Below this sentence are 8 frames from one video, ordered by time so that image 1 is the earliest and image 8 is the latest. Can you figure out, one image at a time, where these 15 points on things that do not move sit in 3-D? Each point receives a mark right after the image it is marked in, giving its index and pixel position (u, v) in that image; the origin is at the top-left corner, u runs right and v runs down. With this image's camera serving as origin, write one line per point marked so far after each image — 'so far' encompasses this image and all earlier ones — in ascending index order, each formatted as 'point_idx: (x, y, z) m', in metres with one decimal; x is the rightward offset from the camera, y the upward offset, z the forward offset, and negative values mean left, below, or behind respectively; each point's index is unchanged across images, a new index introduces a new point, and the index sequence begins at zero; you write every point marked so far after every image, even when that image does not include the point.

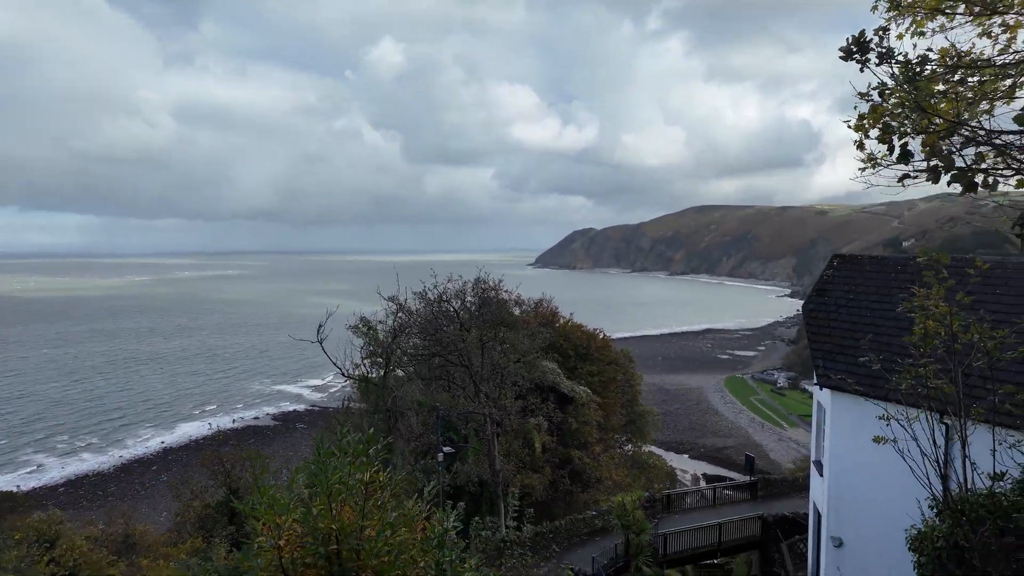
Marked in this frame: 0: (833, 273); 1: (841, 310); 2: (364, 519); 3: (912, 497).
0: (+8.2, +0.4, +14.7) m
1: (+7.8, -0.6, +13.7) m
2: (-1.4, -2.2, +5.4) m
3: (+8.0, -4.1, +11.1) m
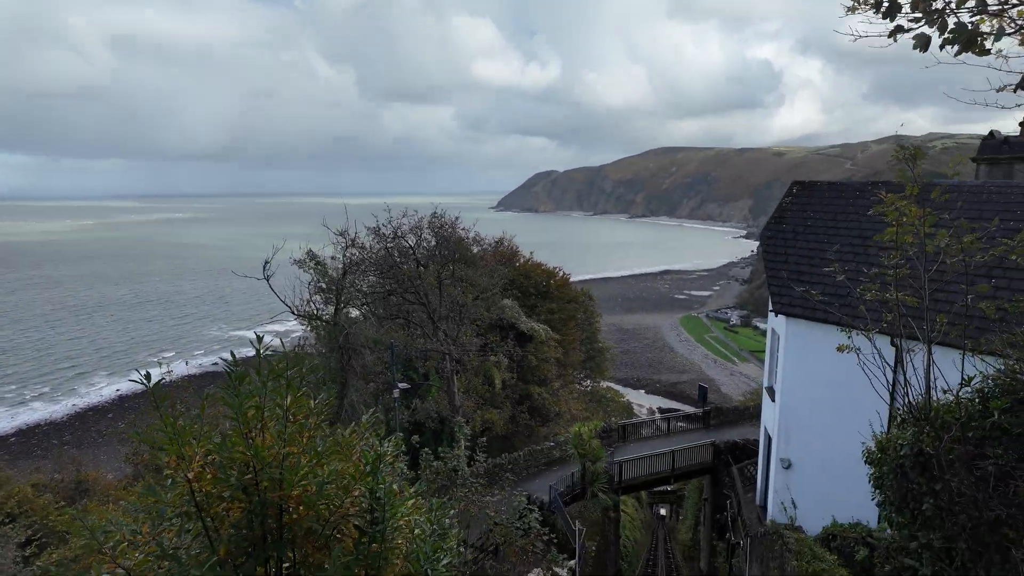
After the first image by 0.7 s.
0: (+7.1, +2.2, +14.5) m
1: (+6.7, +1.1, +13.5) m
2: (-1.9, -1.3, +4.9) m
3: (+7.1, -2.6, +11.4) m
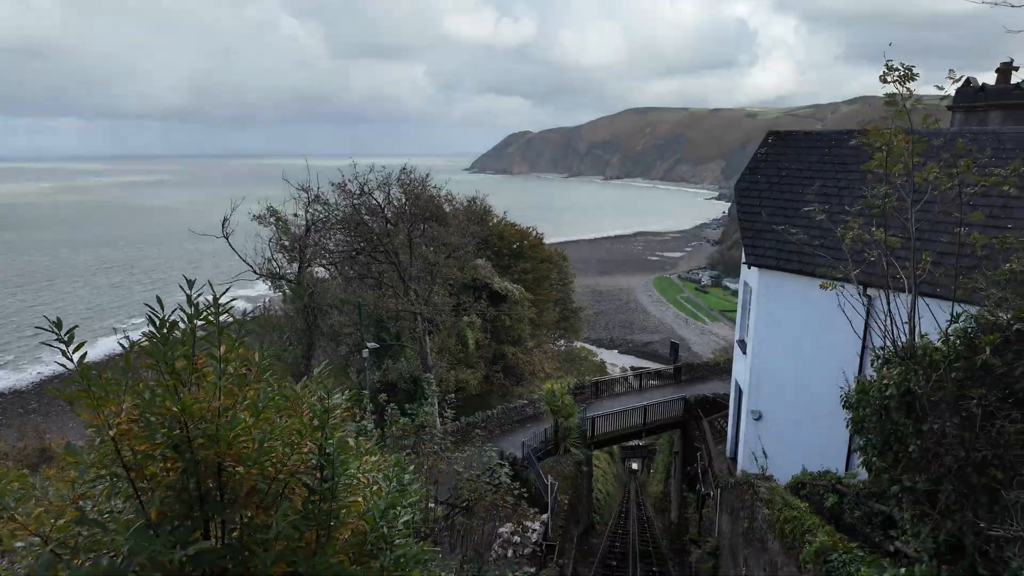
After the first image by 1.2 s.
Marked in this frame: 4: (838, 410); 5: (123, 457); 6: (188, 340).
0: (+6.3, +3.4, +14.1) m
1: (+6.0, +2.3, +13.3) m
2: (-2.2, -0.9, +4.4) m
3: (+6.5, -1.6, +11.4) m
4: (+6.6, -2.4, +11.4) m
5: (-2.8, -1.2, +4.2) m
6: (-2.4, -0.4, +4.3) m
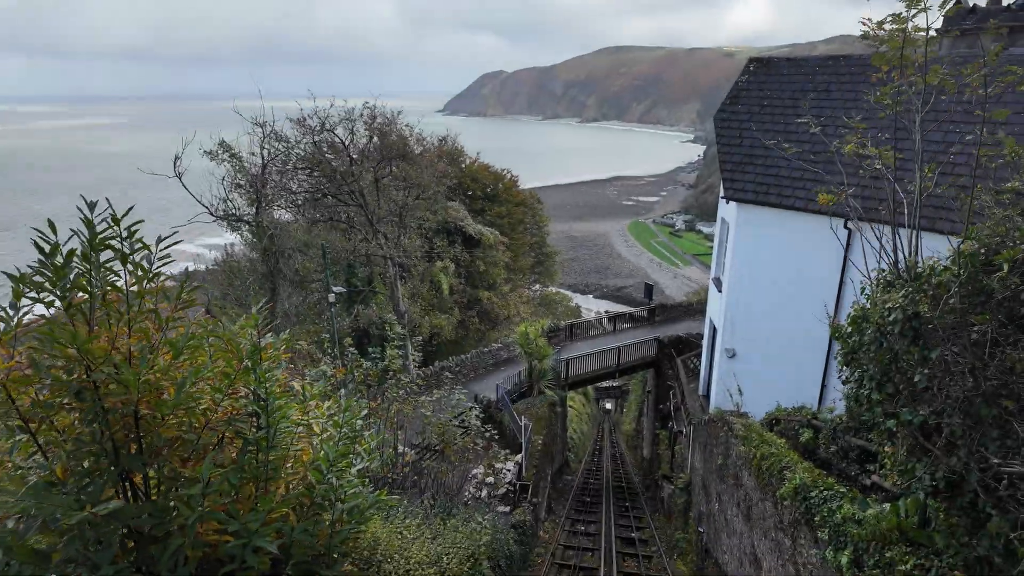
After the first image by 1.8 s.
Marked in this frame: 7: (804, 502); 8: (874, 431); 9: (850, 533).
0: (+5.6, +4.9, +13.4) m
1: (+5.3, +3.7, +12.7) m
2: (-2.5, -0.3, +3.8) m
3: (+5.9, -0.3, +11.1) m
4: (+6.0, -1.1, +11.3) m
5: (-3.1, -0.7, +3.6) m
6: (-2.7, +0.1, +3.7) m
7: (+2.8, -2.1, +5.4) m
8: (+4.3, -1.6, +6.7) m
9: (+2.7, -2.0, +4.6) m
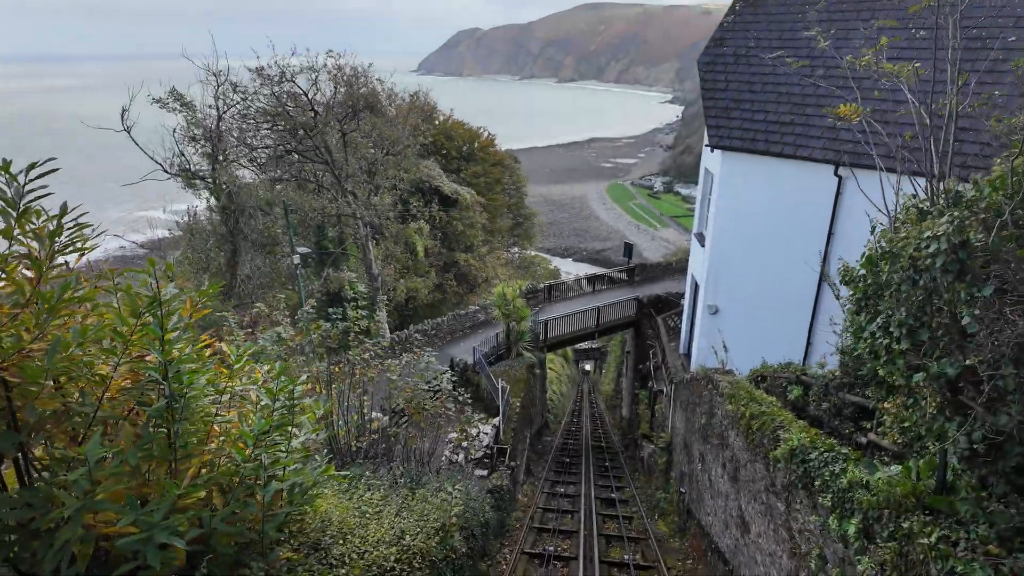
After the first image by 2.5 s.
0: (+4.9, +5.9, +12.6) m
1: (+4.7, +4.7, +11.9) m
2: (-2.7, 0.0, +3.1) m
3: (+5.4, +0.6, +10.7) m
4: (+5.5, -0.2, +10.9) m
5: (-3.3, -0.4, +2.8) m
6: (-2.9, +0.4, +2.9) m
7: (+2.5, -1.6, +4.9) m
8: (+3.9, -1.0, +6.2) m
9: (+2.5, -1.5, +4.1) m
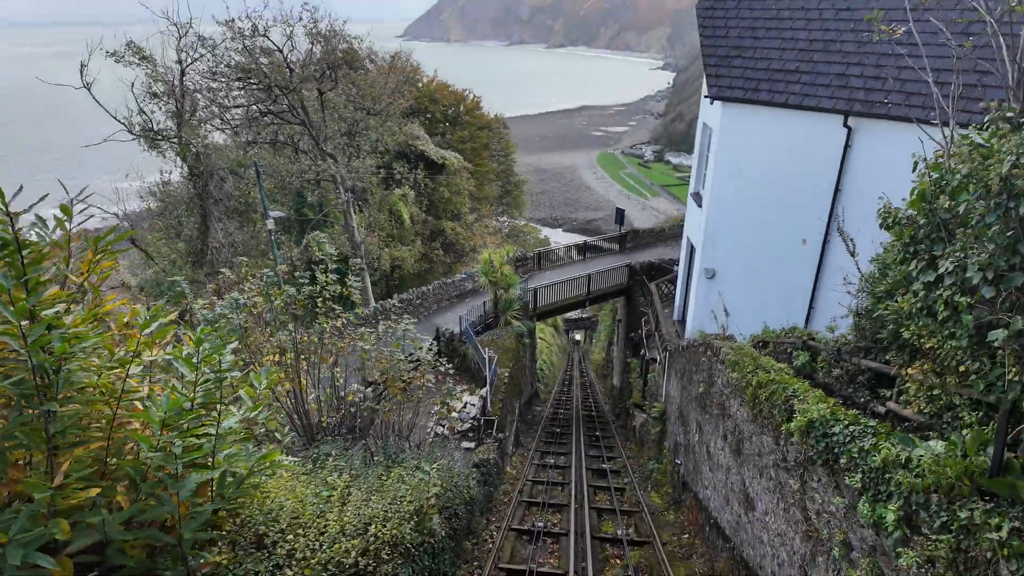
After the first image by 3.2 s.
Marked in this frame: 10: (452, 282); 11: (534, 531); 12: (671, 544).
0: (+4.6, +6.7, +11.7) m
1: (+4.4, +5.4, +11.0) m
2: (-2.8, +0.2, +2.3) m
3: (+5.2, +1.3, +10.0) m
4: (+5.3, +0.5, +10.3) m
5: (-3.4, -0.2, +2.1) m
6: (-3.0, +0.7, +2.1) m
7: (+2.4, -1.2, +4.4) m
8: (+3.8, -0.6, +5.6) m
9: (+2.4, -1.2, +3.5) m
10: (-2.1, +0.2, +20.0) m
11: (+0.4, -3.8, +9.0) m
12: (+2.5, -3.9, +8.8) m
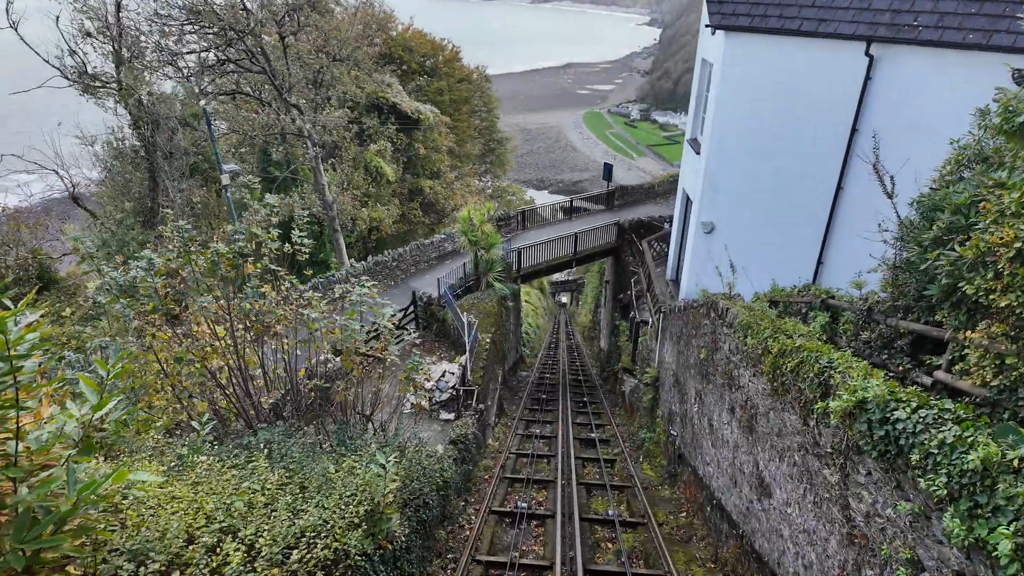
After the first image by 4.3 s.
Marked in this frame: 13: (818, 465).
0: (+4.1, +7.5, +10.2) m
1: (+4.0, +6.2, +9.7) m
2: (-3.0, +0.4, +1.1) m
3: (+4.8, +2.0, +8.9) m
4: (+4.9, +1.2, +9.2) m
5: (-3.5, -0.1, +0.9) m
6: (-3.2, +0.8, +0.9) m
7: (+2.2, -0.8, +3.4) m
8: (+3.5, -0.2, +4.6) m
9: (+2.2, -0.9, +2.6) m
10: (-2.7, +1.5, +18.7) m
11: (+0.1, -3.2, +8.2) m
12: (+2.2, -3.3, +8.0) m
13: (+2.3, -1.3, +4.3) m
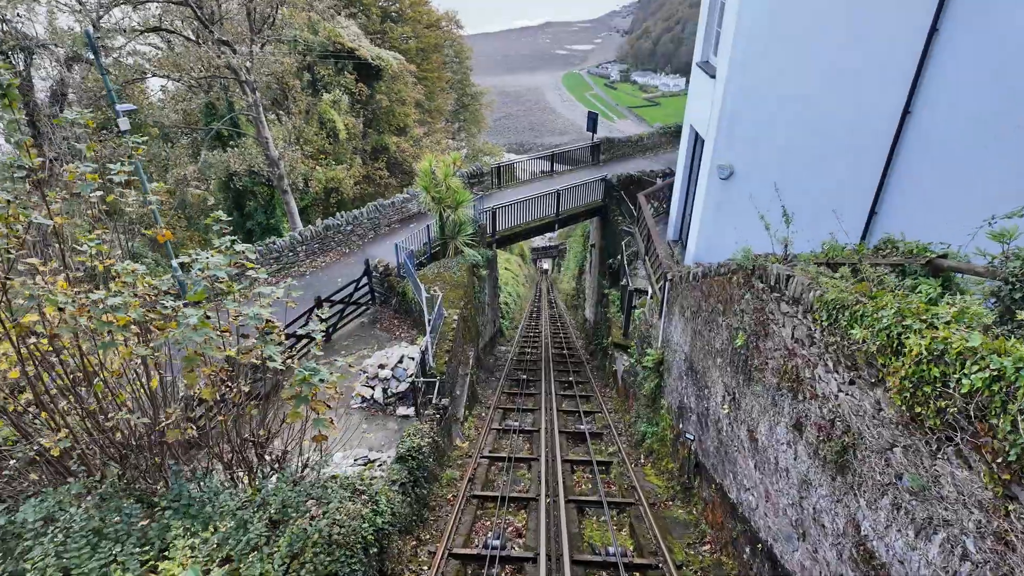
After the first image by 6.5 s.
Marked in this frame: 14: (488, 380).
0: (+3.5, +8.1, +7.6) m
1: (+3.5, +6.7, +7.1) m
2: (-3.2, +0.3, -1.3) m
3: (+4.3, +2.5, +6.7) m
4: (+4.4, +1.8, +7.0) m
5: (-3.7, -0.2, -1.5) m
6: (-3.4, +0.7, -1.5) m
7: (+2.0, -0.7, +1.2) m
8: (+3.3, +0.1, +2.5) m
9: (+2.0, -0.8, +0.4) m
10: (-3.5, +2.4, +16.3) m
11: (-0.3, -2.8, +6.1) m
12: (+1.9, -2.9, +6.0) m
13: (+2.0, -1.1, +2.2) m
14: (-0.6, -2.2, +13.7) m
